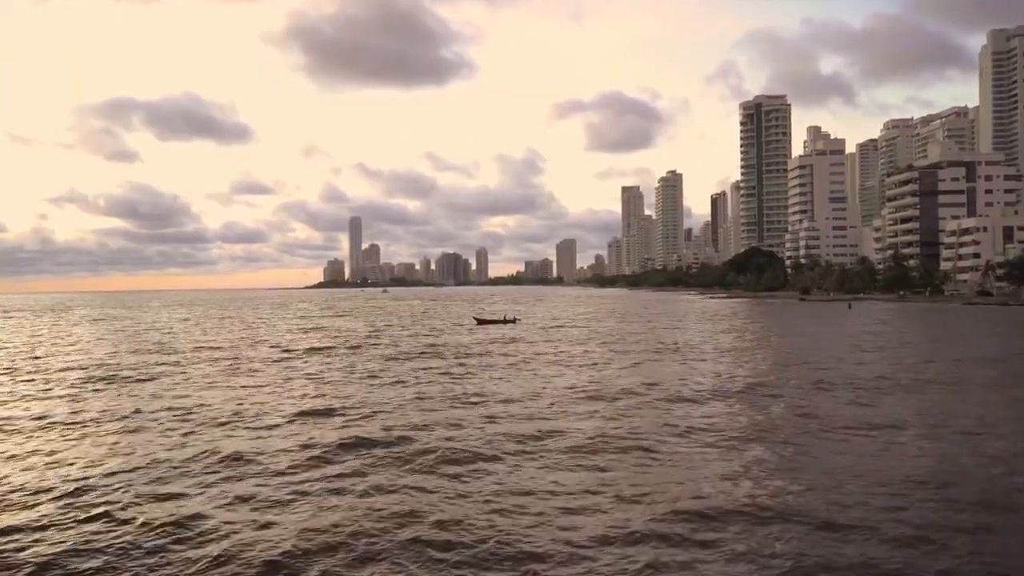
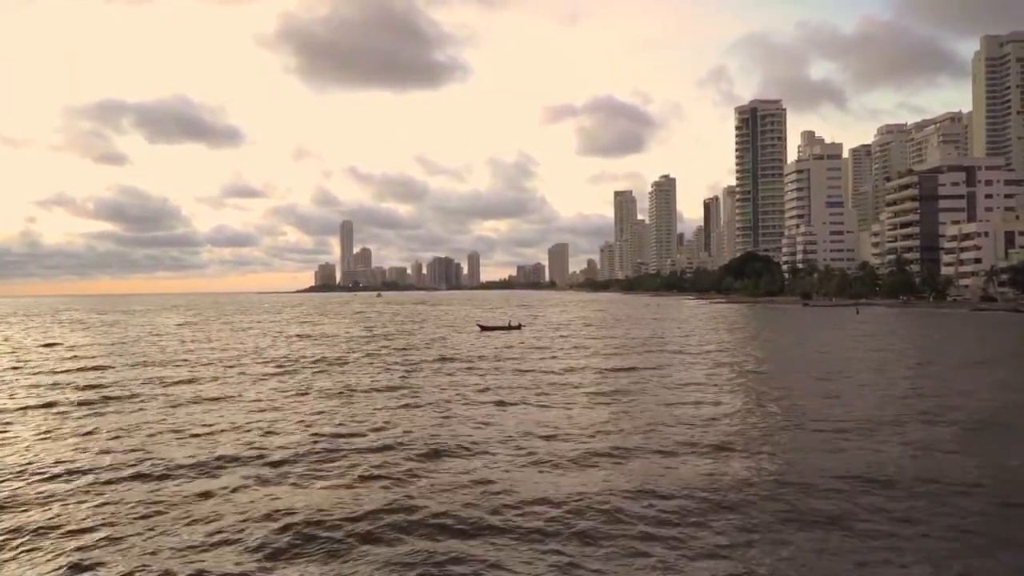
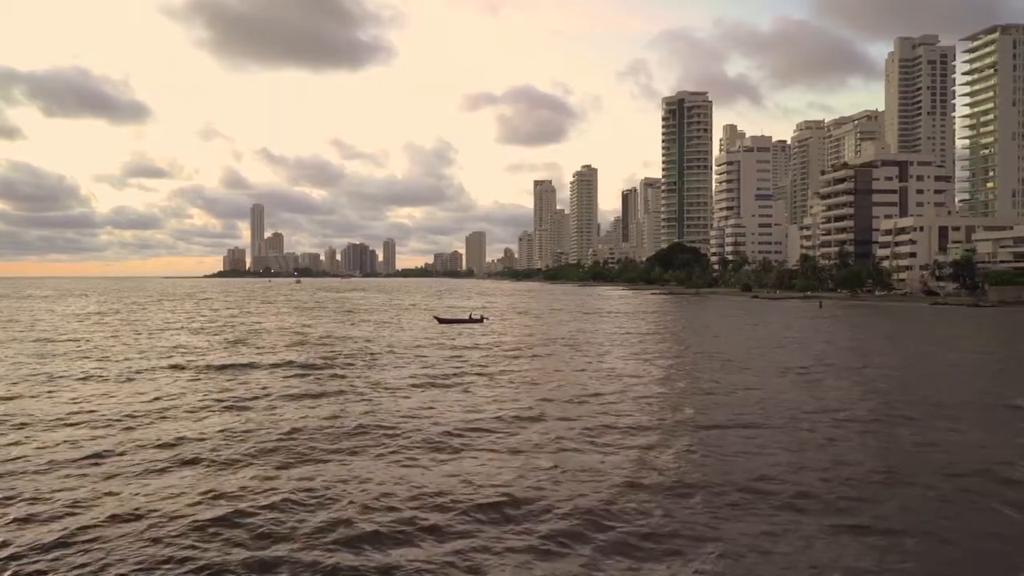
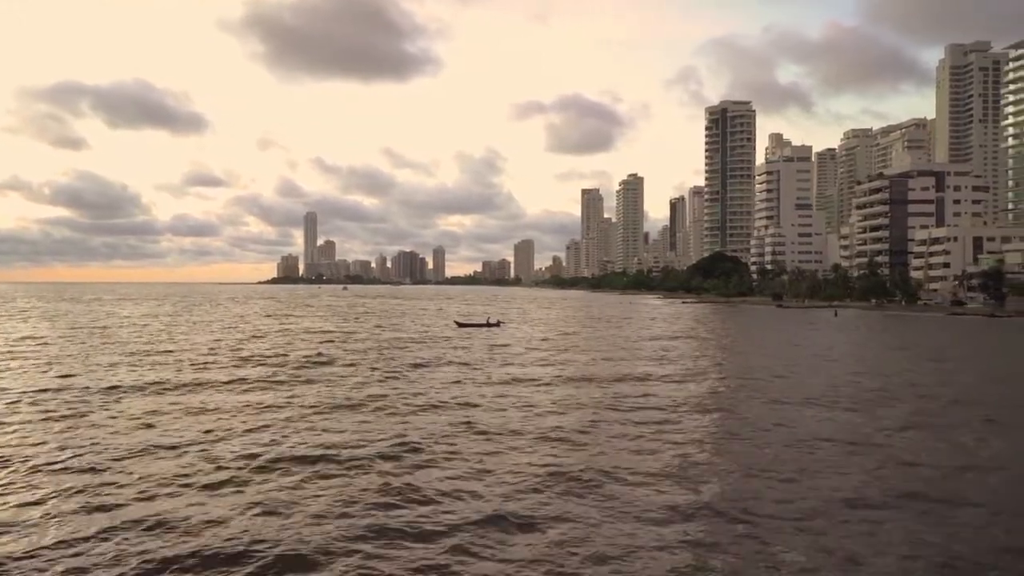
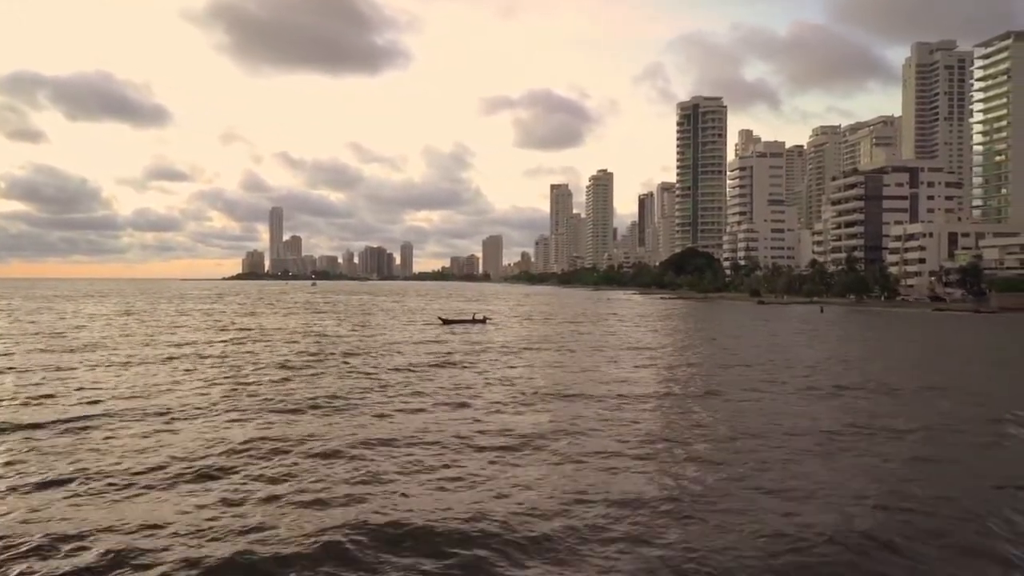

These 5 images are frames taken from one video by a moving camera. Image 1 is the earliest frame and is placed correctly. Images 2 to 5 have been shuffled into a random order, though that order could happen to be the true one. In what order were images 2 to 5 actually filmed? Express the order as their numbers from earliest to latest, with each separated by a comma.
2, 4, 5, 3
